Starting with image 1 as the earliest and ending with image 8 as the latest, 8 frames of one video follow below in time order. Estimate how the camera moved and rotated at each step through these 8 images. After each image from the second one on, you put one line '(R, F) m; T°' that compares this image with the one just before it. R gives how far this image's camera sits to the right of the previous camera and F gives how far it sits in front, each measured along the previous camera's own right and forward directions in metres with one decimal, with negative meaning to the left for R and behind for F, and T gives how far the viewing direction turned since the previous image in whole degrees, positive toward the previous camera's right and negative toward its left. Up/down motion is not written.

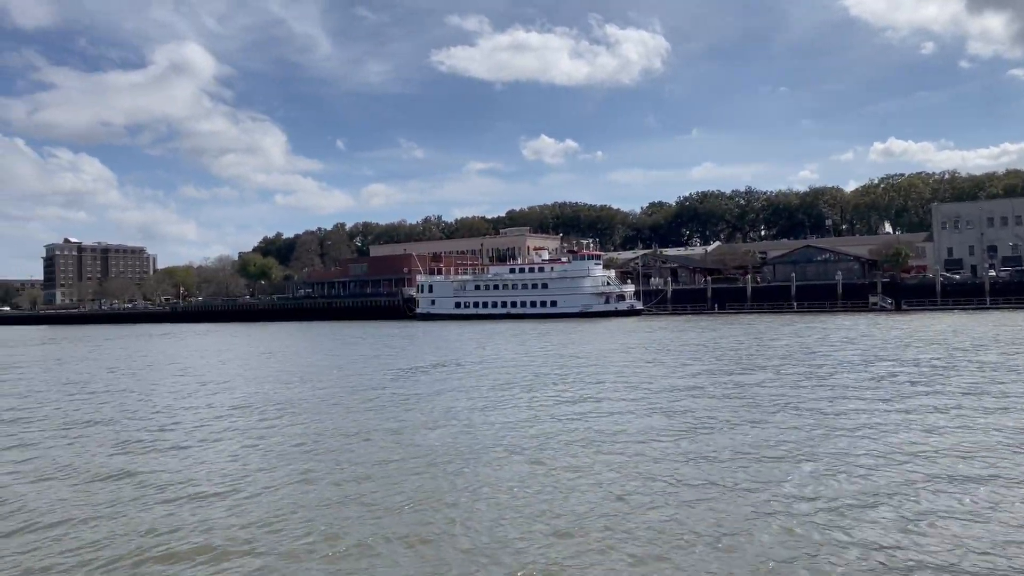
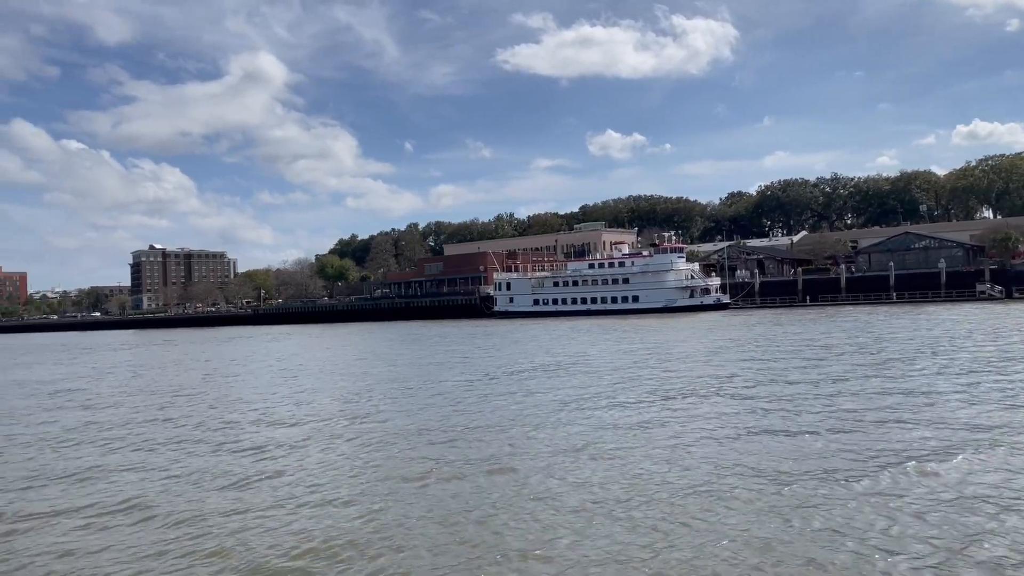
(-1.0, +1.6) m; -5°
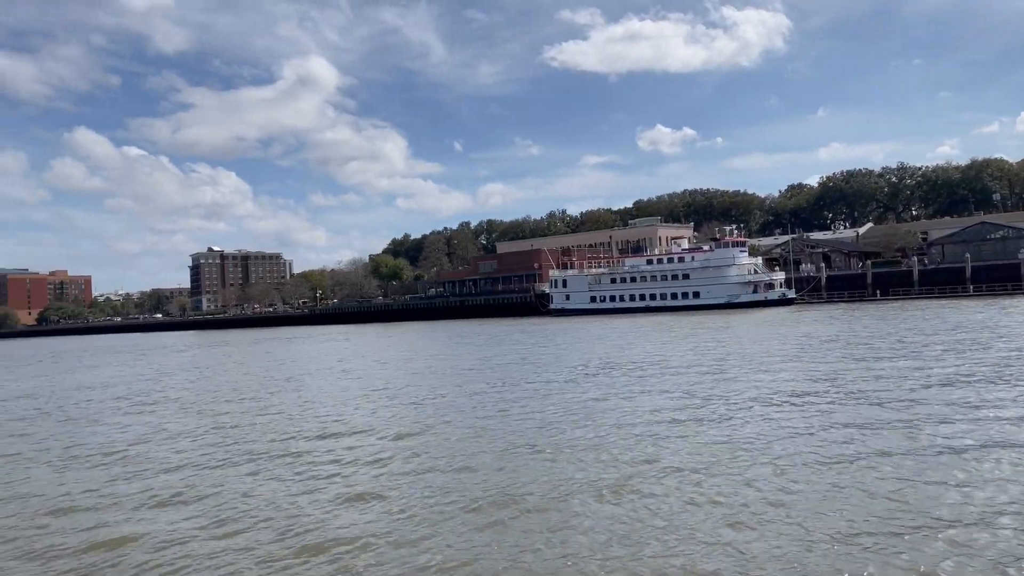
(-0.6, +1.1) m; -3°
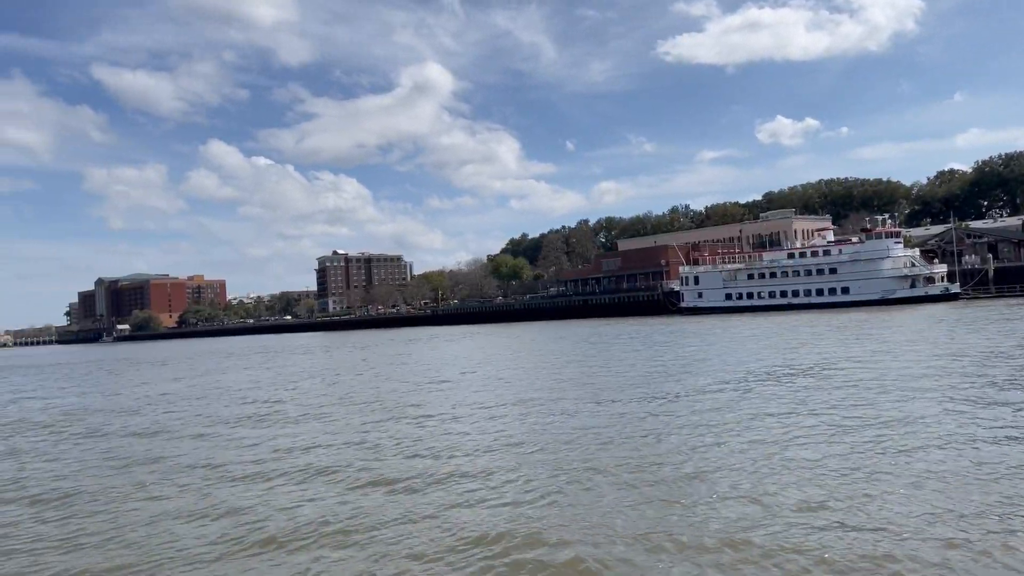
(-1.3, +2.5) m; -8°
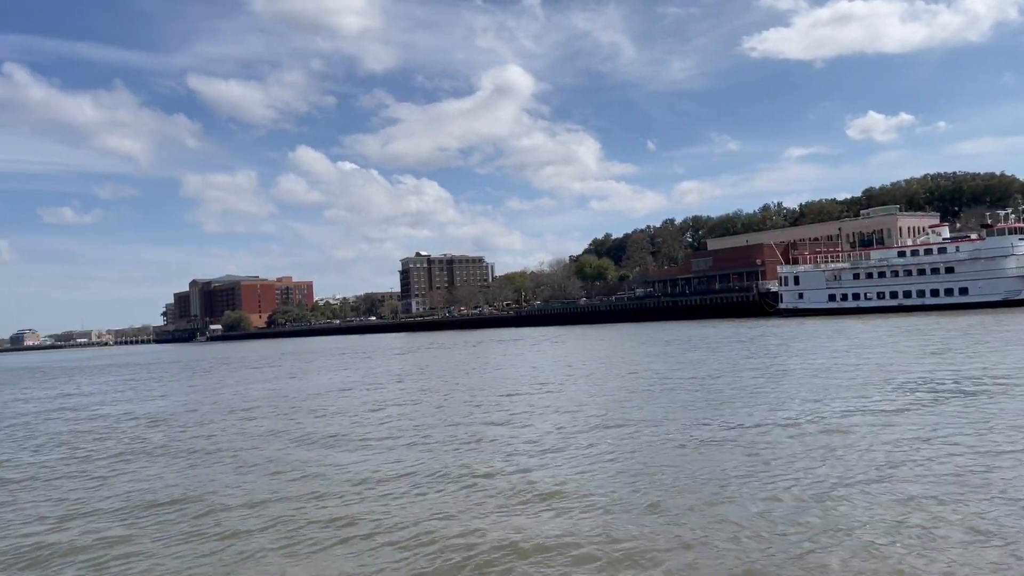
(-0.8, +2.0) m; -5°
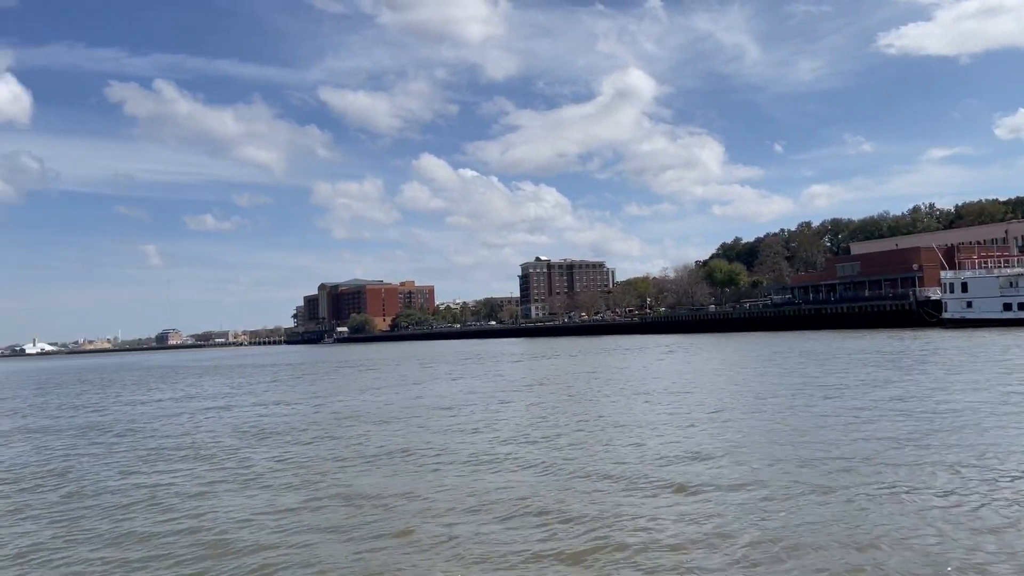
(-1.0, +3.4) m; -8°
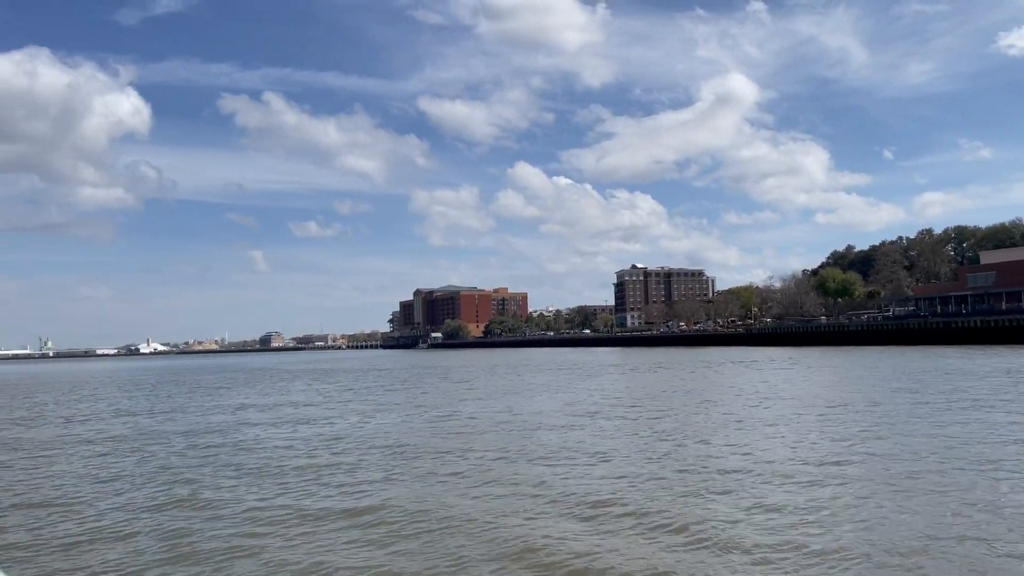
(-0.6, +3.4) m; -6°
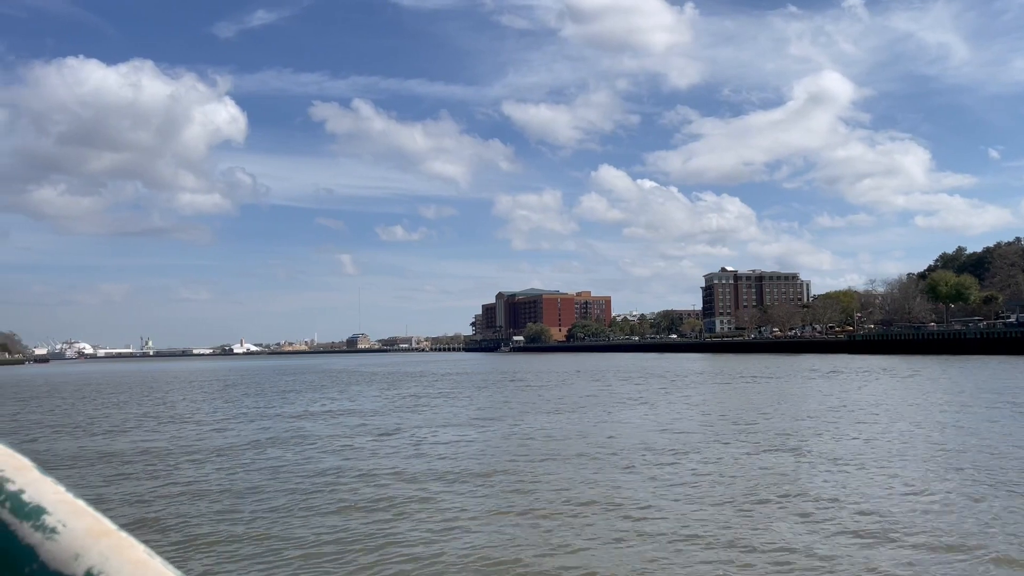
(-0.2, +3.5) m; -6°
